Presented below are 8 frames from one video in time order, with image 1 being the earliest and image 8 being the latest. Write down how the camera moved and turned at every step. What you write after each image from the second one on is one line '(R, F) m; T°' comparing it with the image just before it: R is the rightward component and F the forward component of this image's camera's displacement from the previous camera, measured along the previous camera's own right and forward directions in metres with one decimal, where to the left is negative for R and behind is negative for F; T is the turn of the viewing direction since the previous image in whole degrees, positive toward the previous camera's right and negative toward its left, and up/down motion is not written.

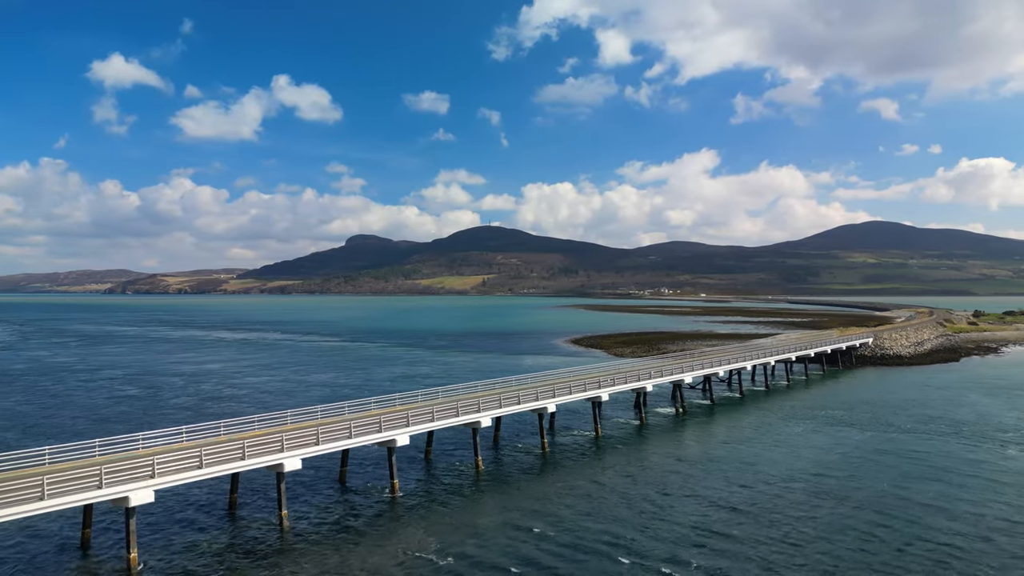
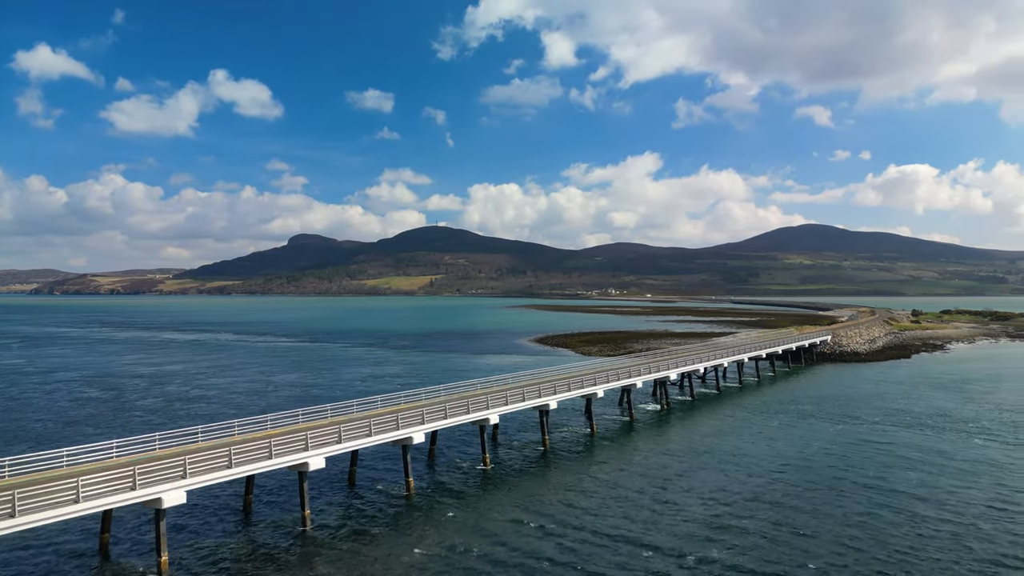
(-2.0, 0.0) m; +4°
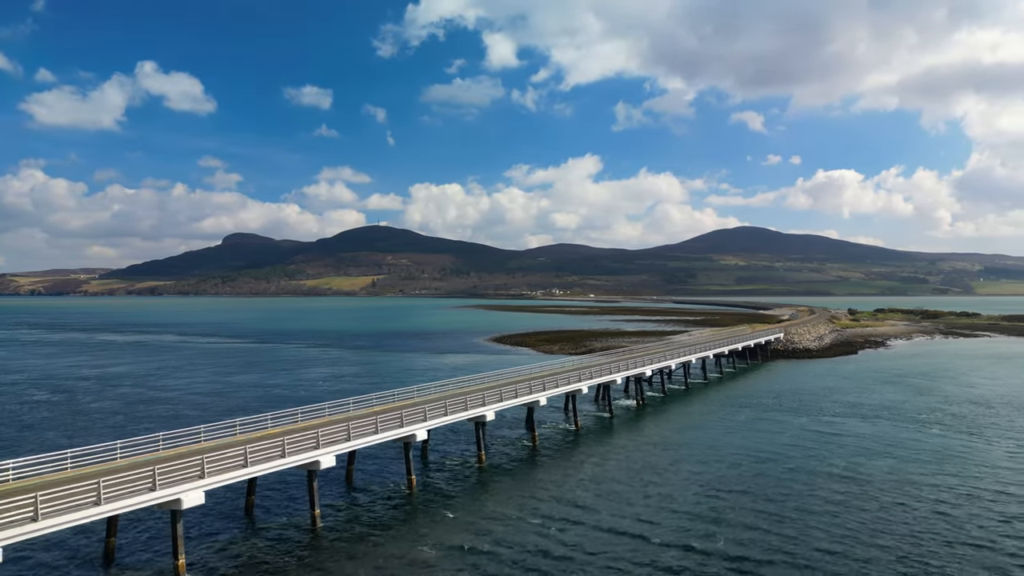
(-1.7, 0.0) m; +4°
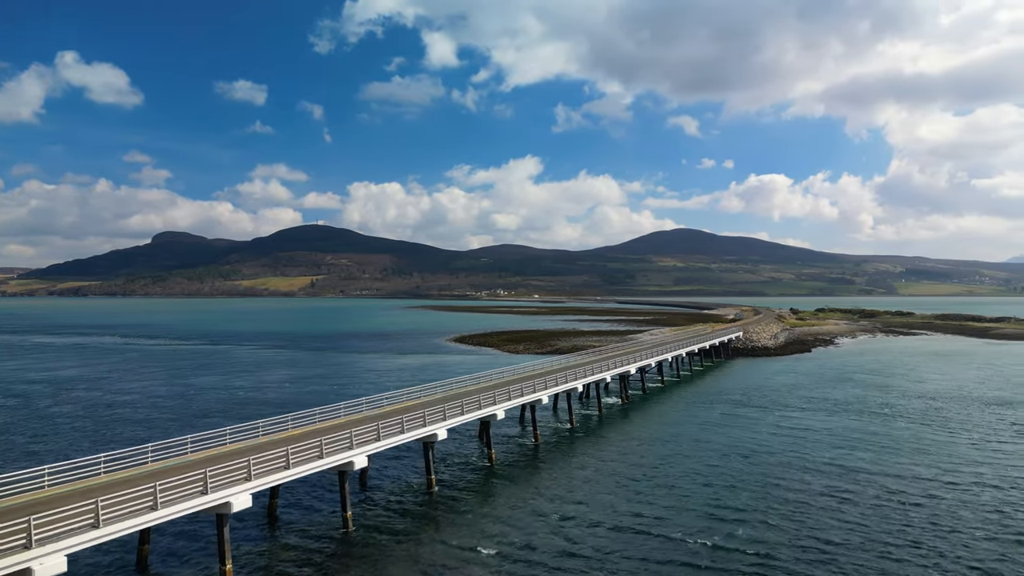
(-2.2, +0.1) m; +4°
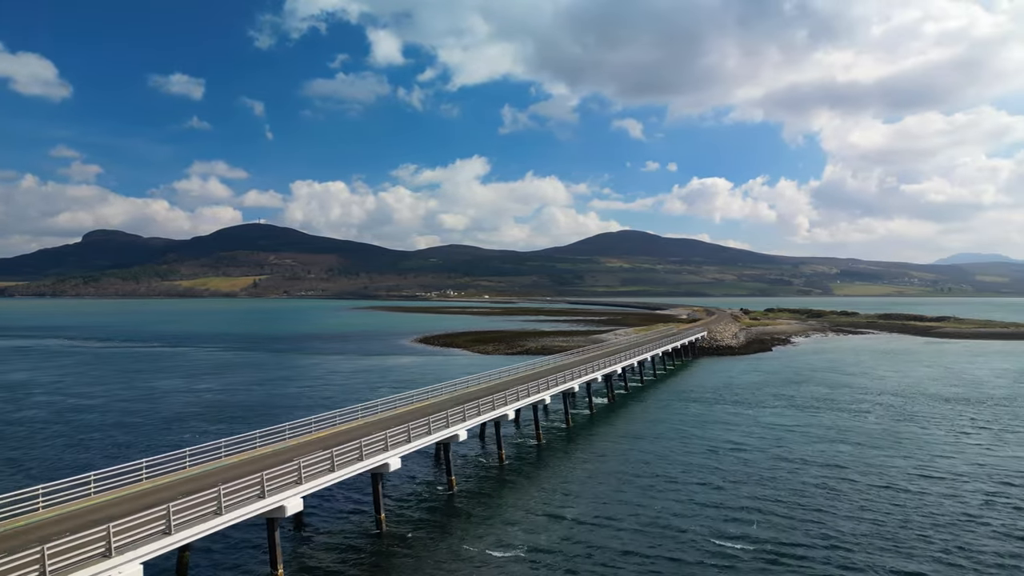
(-2.1, 0.0) m; +4°
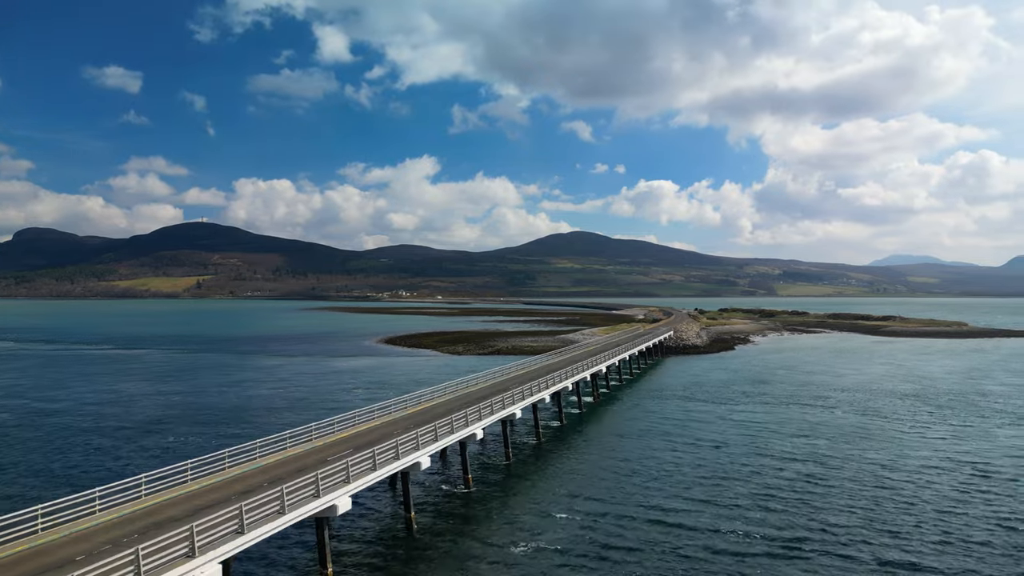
(-1.9, -0.3) m; +4°
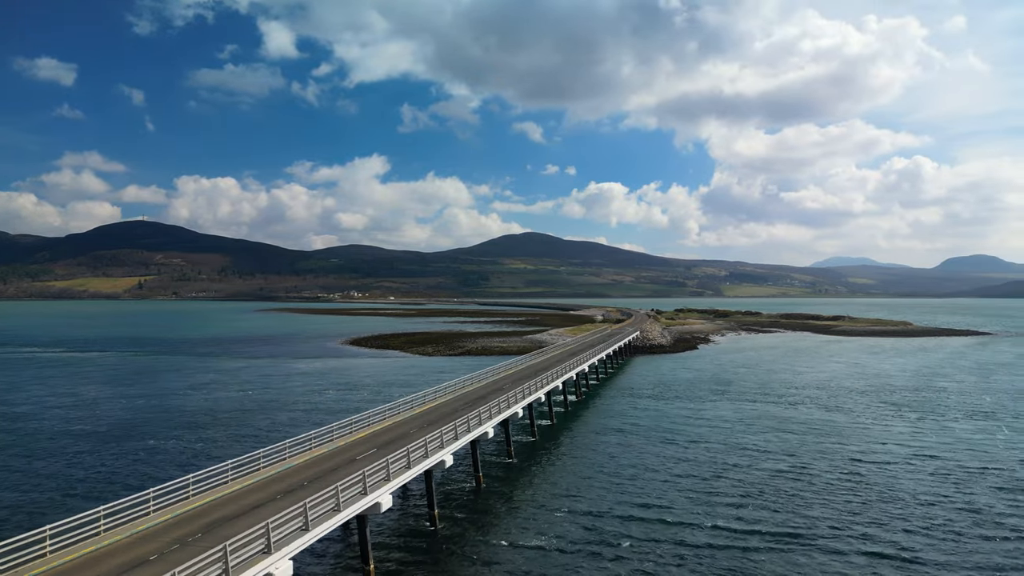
(-1.7, -0.4) m; +4°
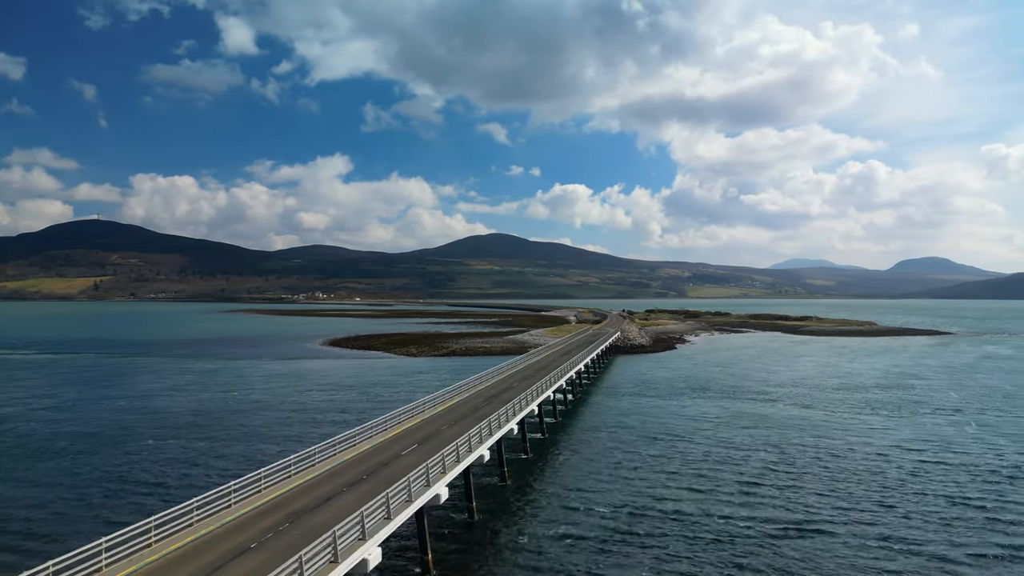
(-1.7, -0.7) m; +3°
